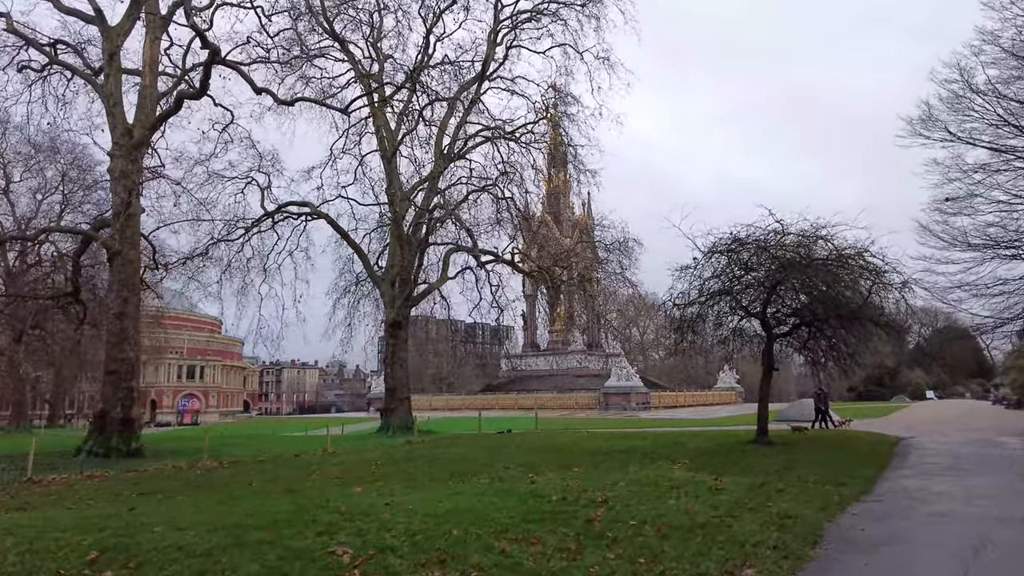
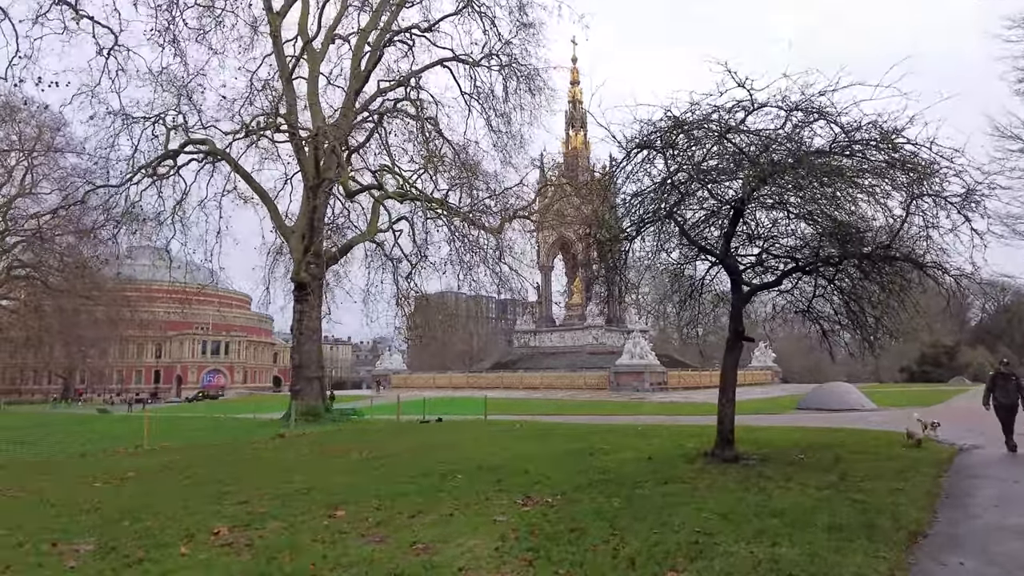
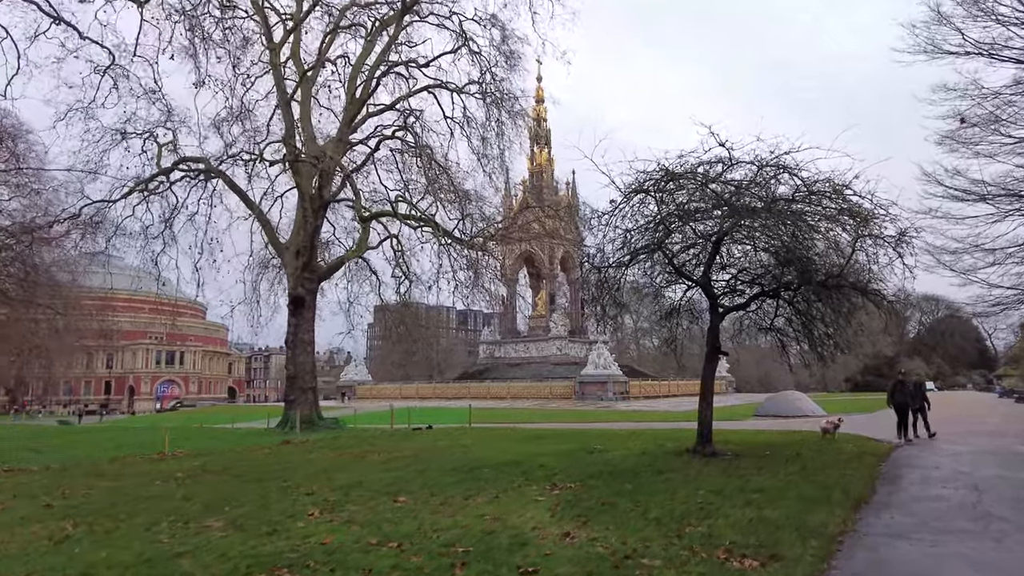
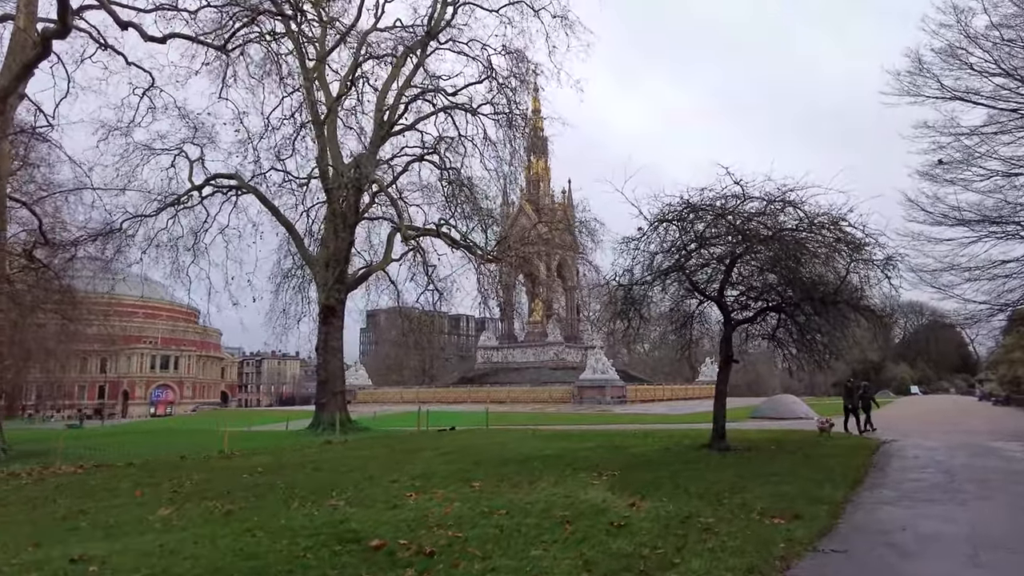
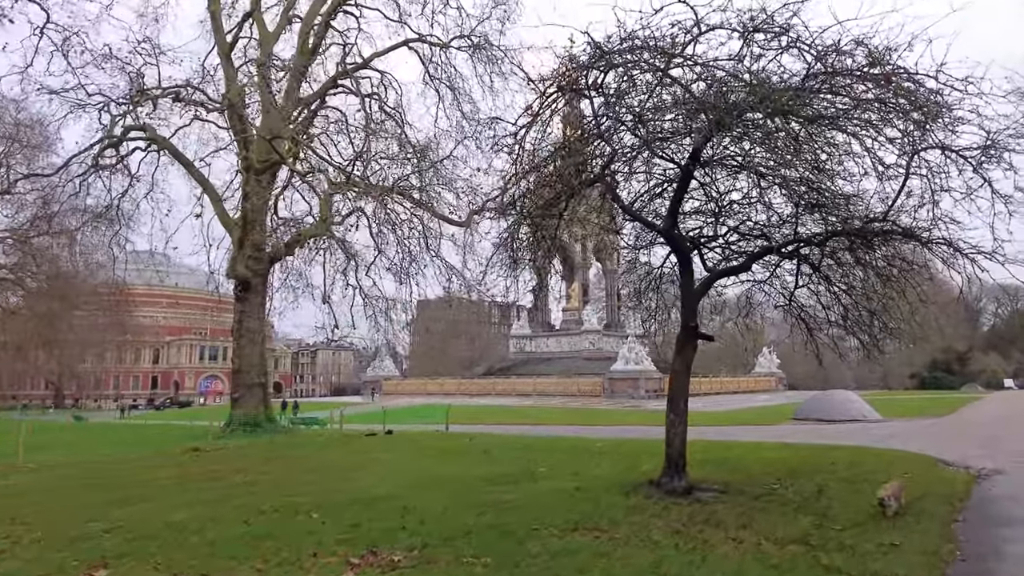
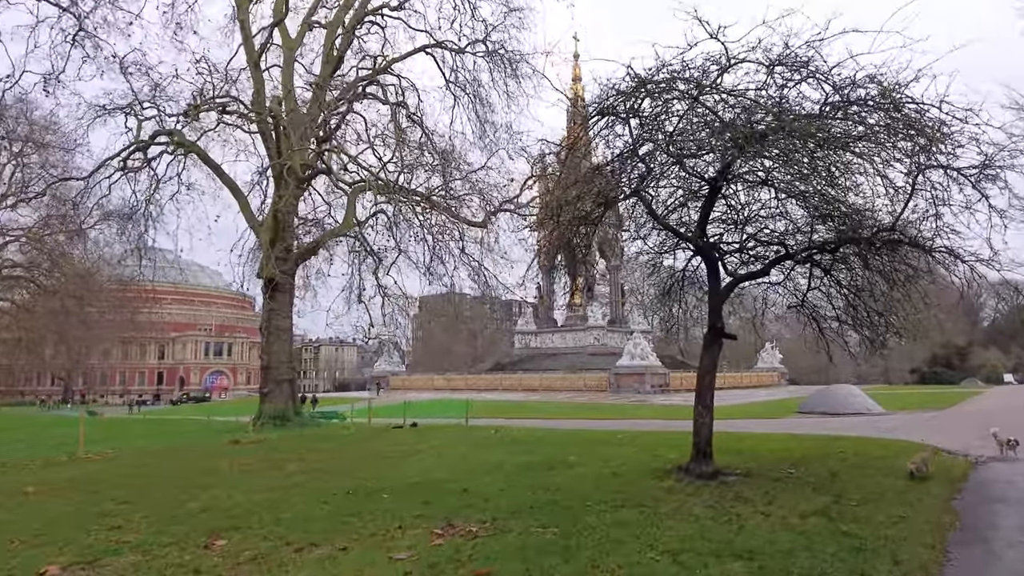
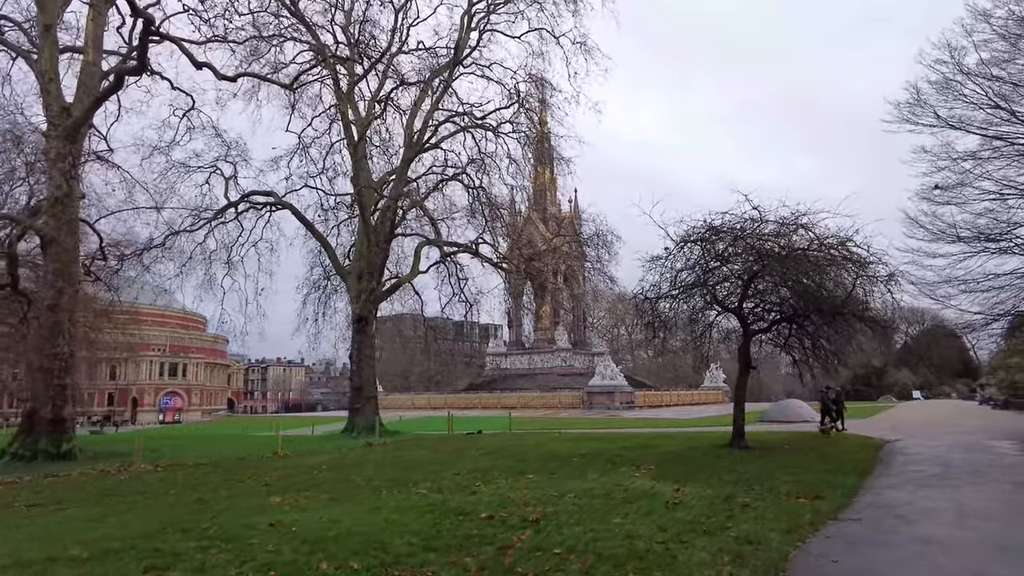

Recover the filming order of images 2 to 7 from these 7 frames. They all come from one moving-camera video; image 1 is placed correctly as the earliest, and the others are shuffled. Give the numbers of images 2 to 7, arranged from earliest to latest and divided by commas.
7, 4, 3, 2, 6, 5
